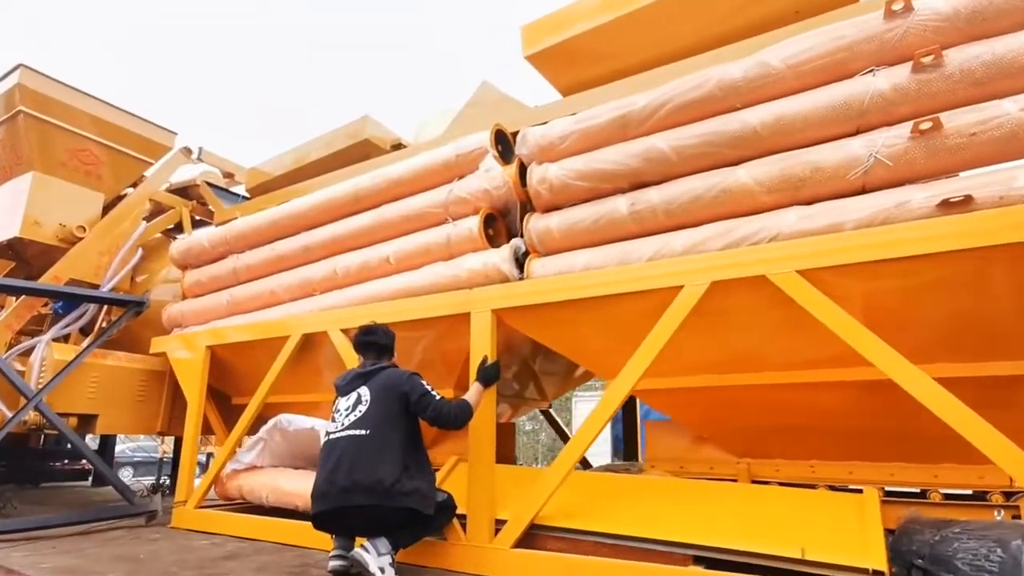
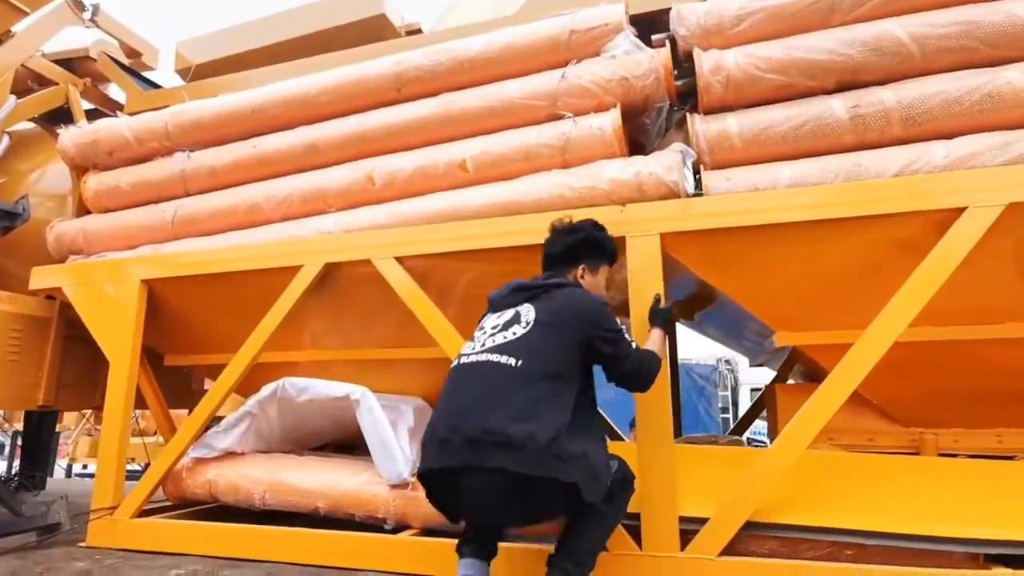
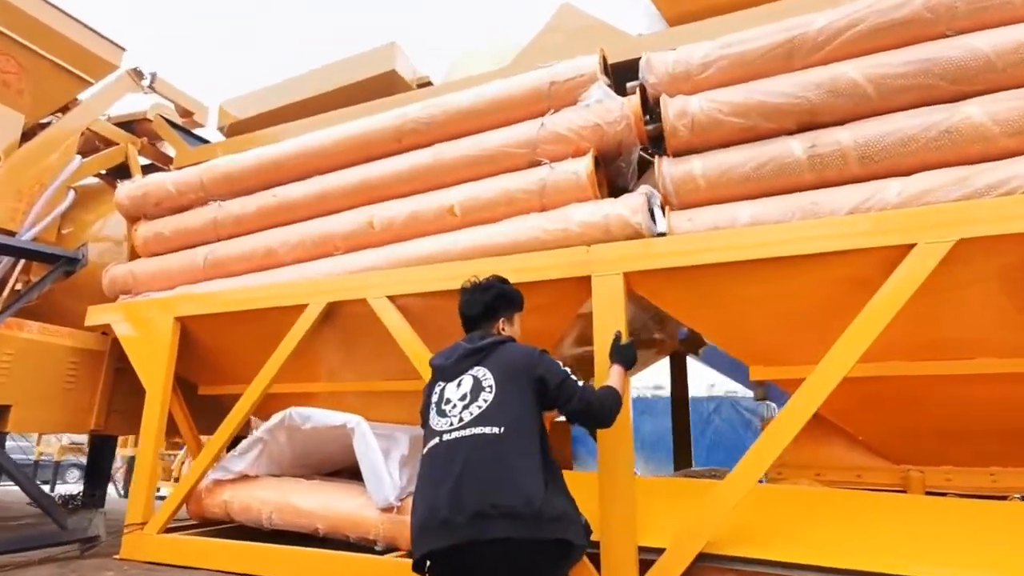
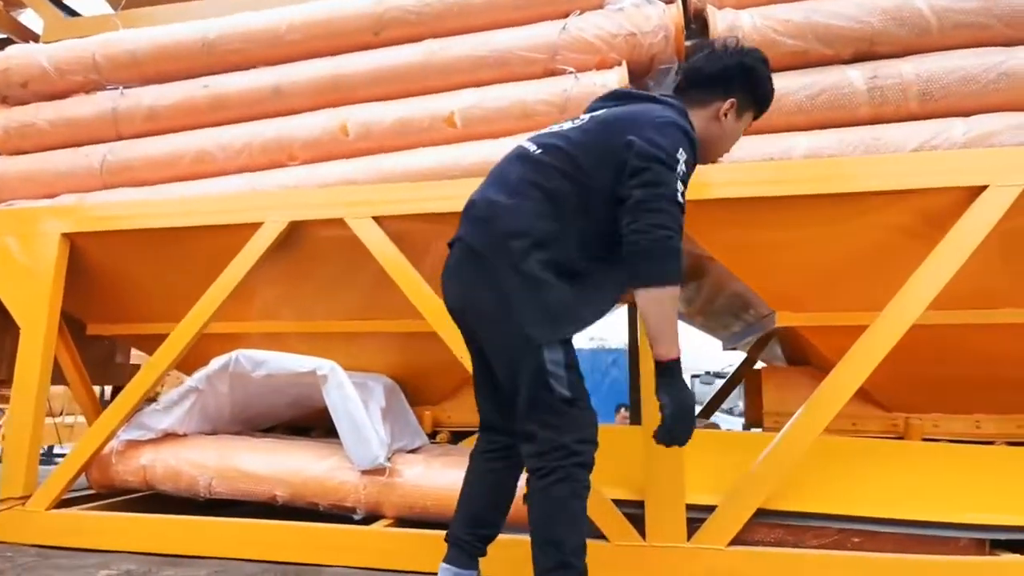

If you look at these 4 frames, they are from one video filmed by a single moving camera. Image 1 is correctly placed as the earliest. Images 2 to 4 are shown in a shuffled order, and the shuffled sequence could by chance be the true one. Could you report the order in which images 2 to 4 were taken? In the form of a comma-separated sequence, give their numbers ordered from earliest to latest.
3, 2, 4
